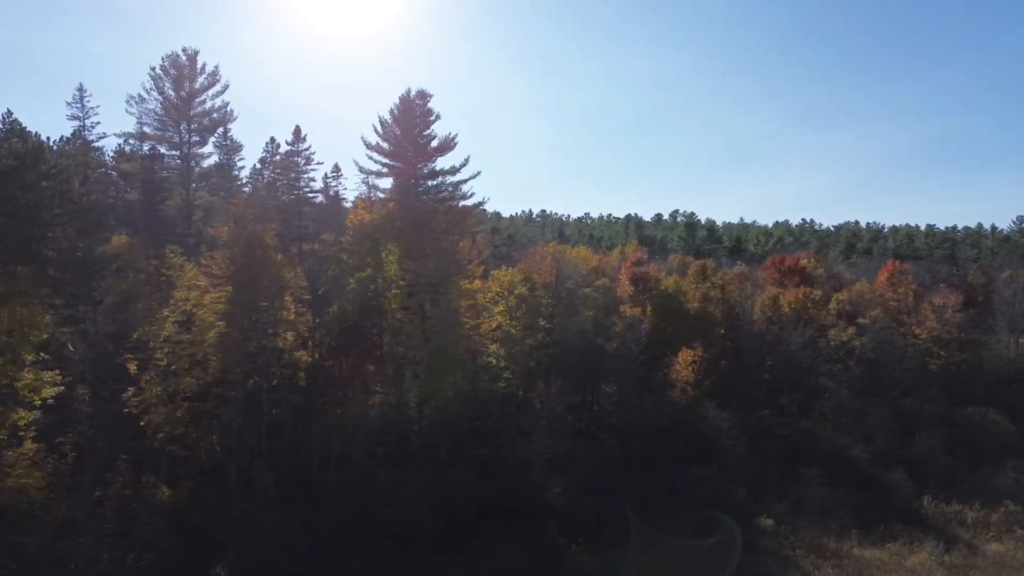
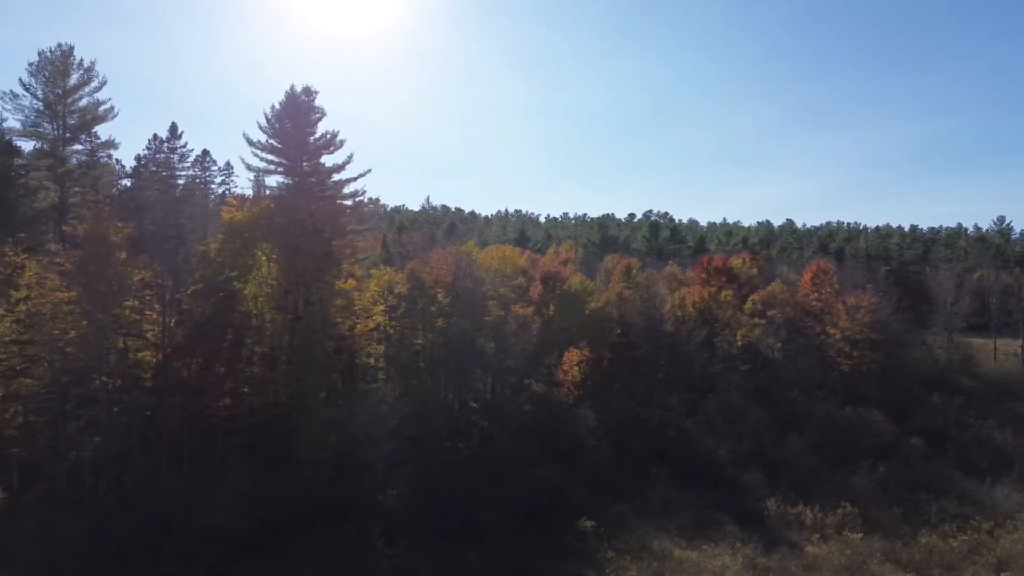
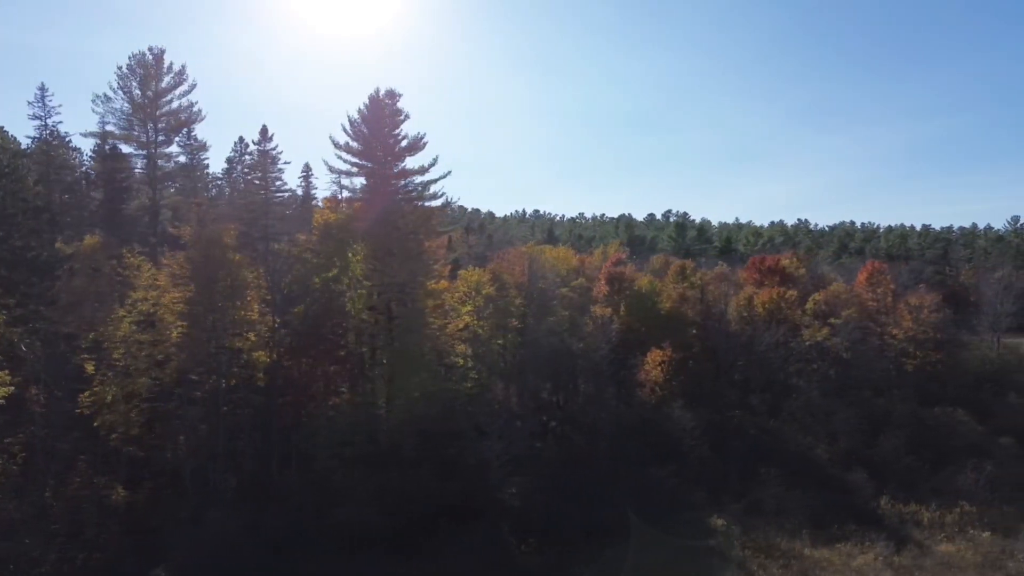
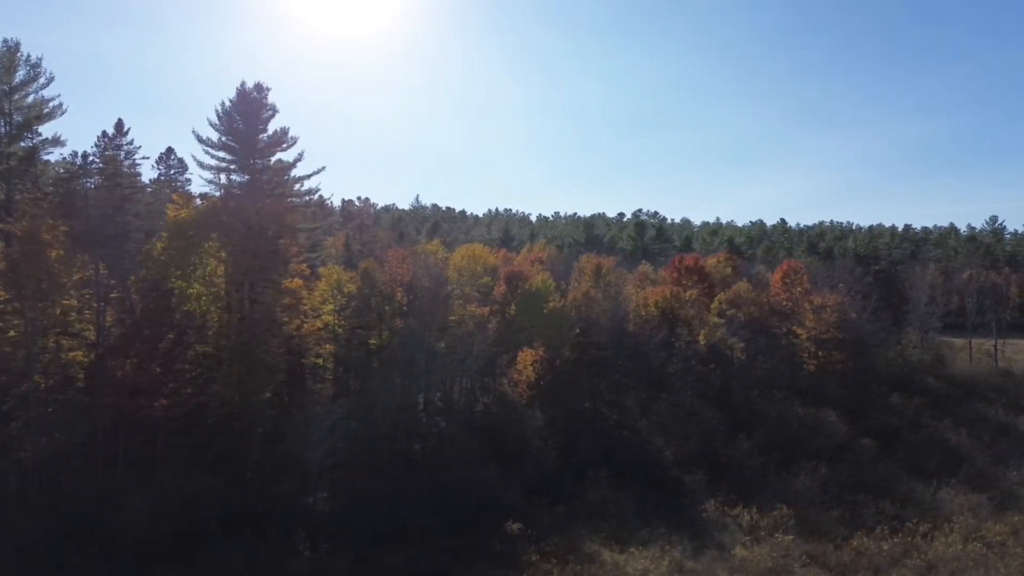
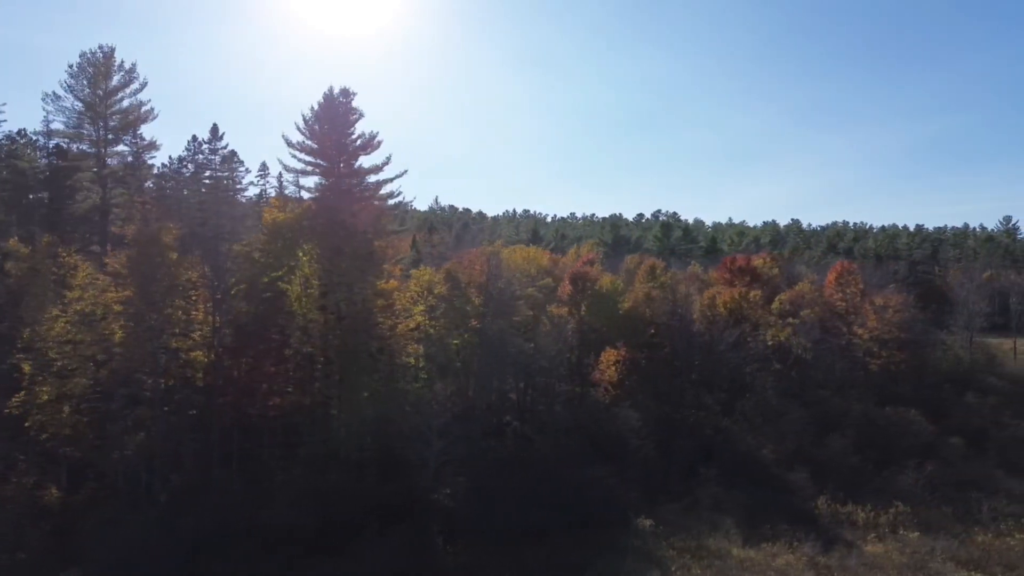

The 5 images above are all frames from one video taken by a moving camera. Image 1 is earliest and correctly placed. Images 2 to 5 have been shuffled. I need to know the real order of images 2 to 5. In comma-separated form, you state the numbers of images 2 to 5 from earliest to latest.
3, 5, 2, 4
